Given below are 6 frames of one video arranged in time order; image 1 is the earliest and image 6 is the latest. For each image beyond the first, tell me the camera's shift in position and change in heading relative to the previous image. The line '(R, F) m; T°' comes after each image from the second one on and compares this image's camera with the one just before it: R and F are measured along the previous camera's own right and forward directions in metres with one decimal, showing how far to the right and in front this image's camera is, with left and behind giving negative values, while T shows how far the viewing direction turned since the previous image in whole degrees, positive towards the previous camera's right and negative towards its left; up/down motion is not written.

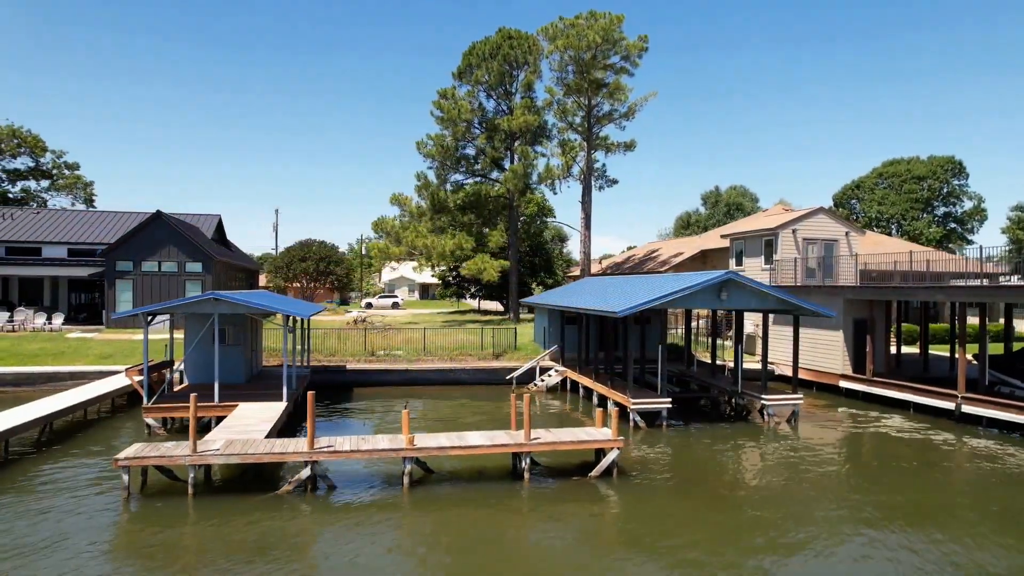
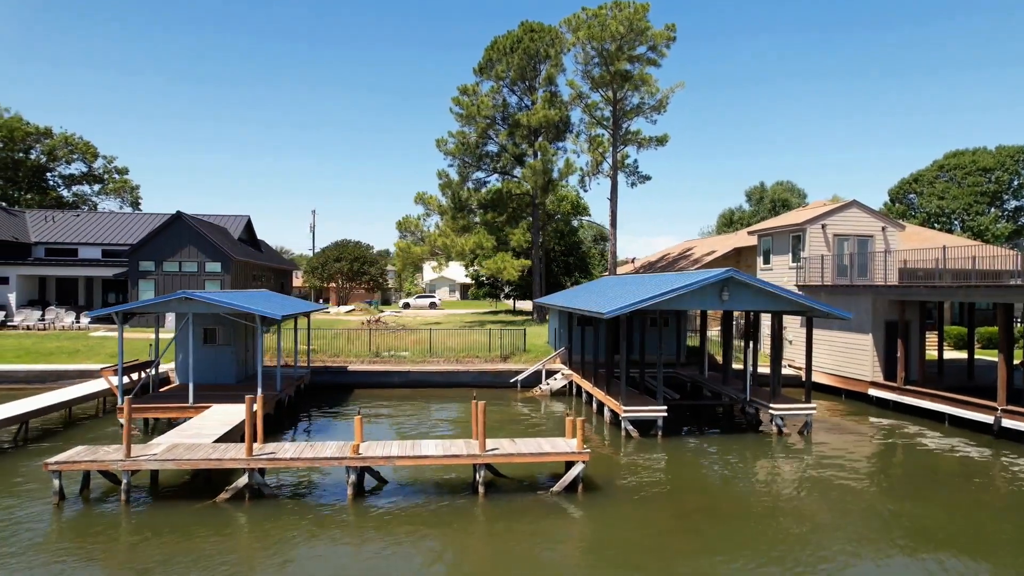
(+1.6, +0.9) m; -5°
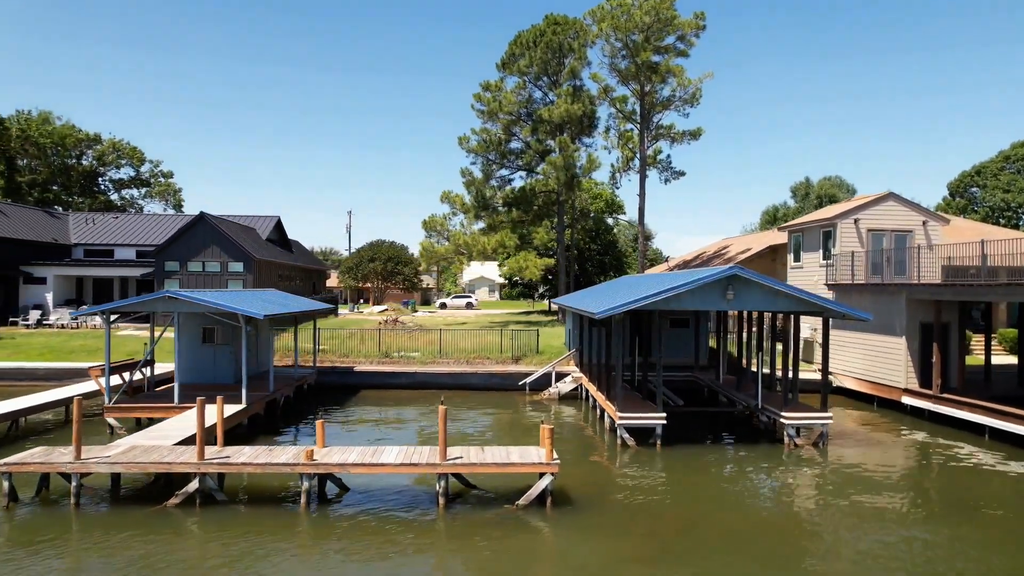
(+1.3, +0.8) m; -4°
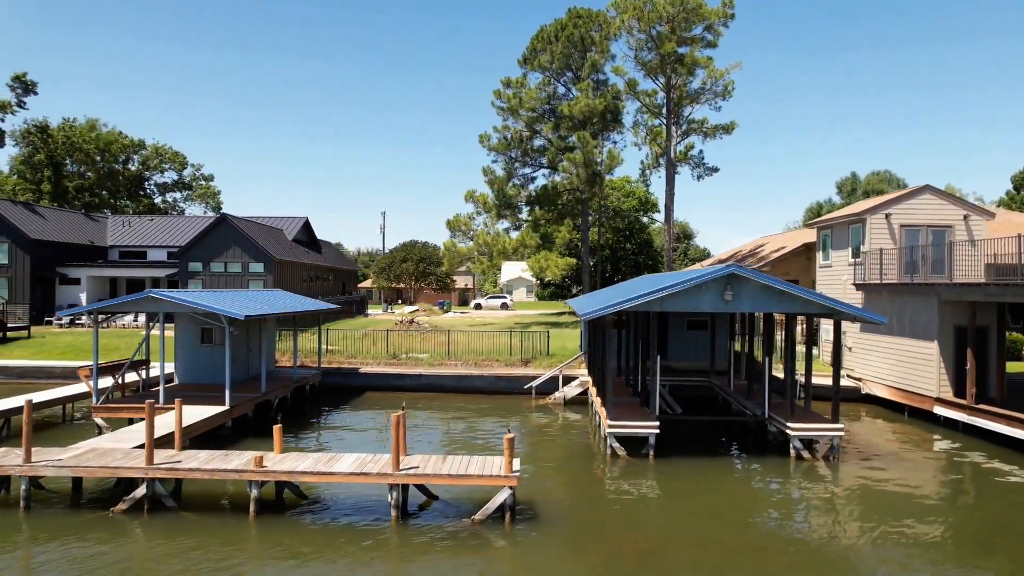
(+1.3, +0.7) m; -4°
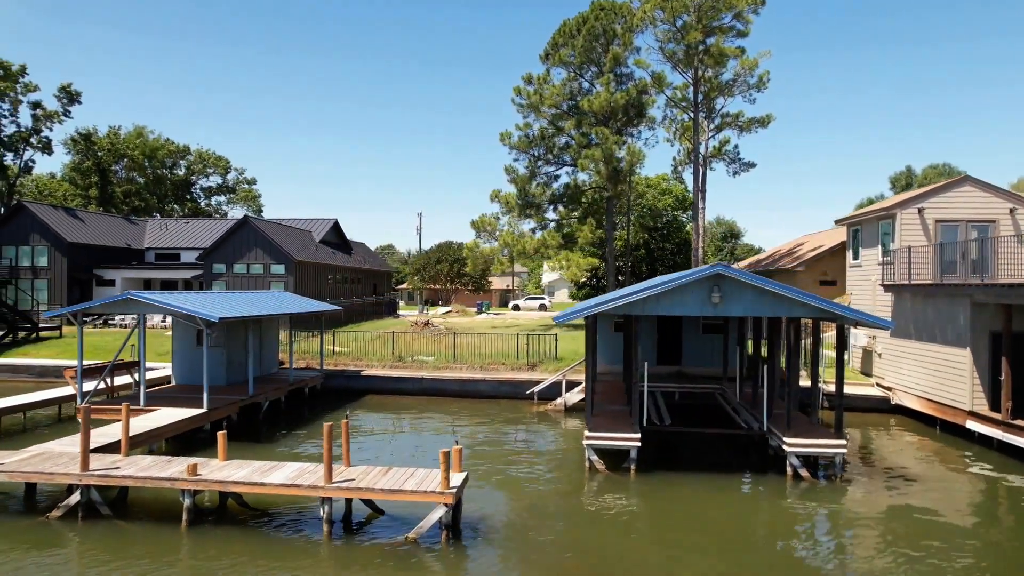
(+1.5, +0.8) m; -5°
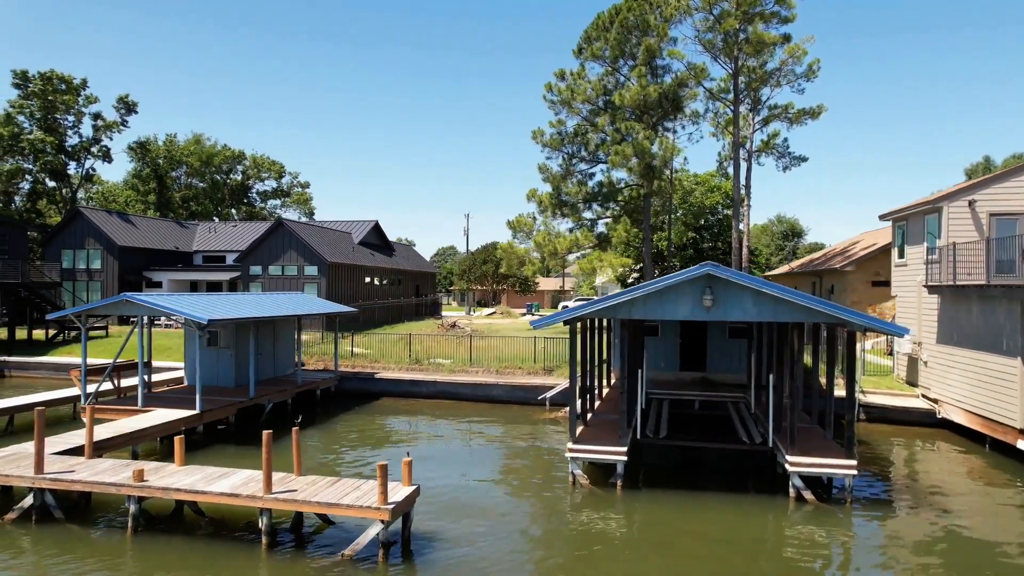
(+1.5, +0.7) m; -6°
